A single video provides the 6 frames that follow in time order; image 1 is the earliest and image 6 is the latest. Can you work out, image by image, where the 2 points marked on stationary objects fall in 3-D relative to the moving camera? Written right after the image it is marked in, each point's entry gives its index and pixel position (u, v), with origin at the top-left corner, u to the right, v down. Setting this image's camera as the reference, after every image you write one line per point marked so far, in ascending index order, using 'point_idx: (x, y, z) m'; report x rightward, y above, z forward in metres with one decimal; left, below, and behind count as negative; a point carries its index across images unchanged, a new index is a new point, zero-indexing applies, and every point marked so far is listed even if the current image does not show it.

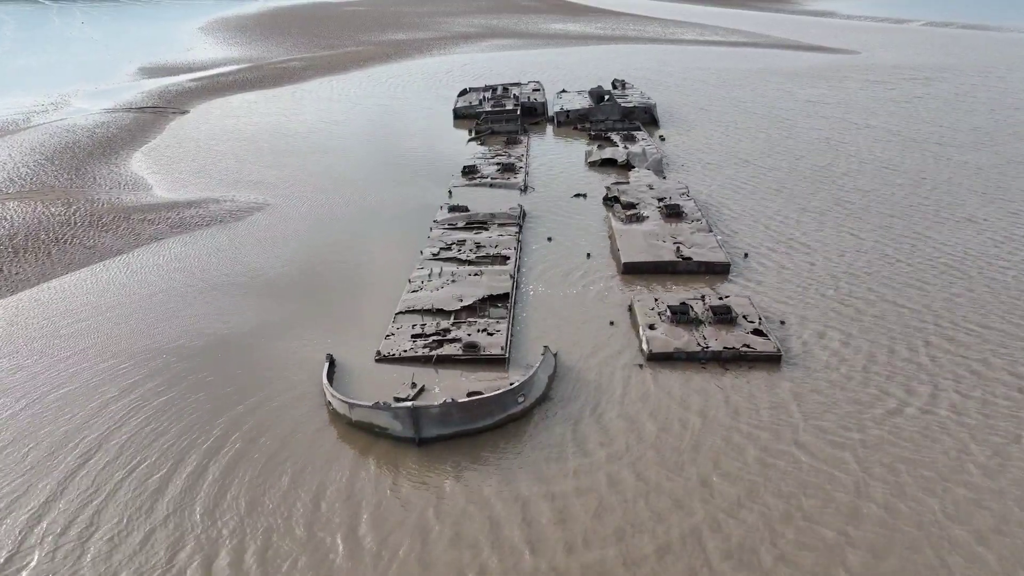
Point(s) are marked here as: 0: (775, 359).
0: (+6.0, -1.7, +14.3) m
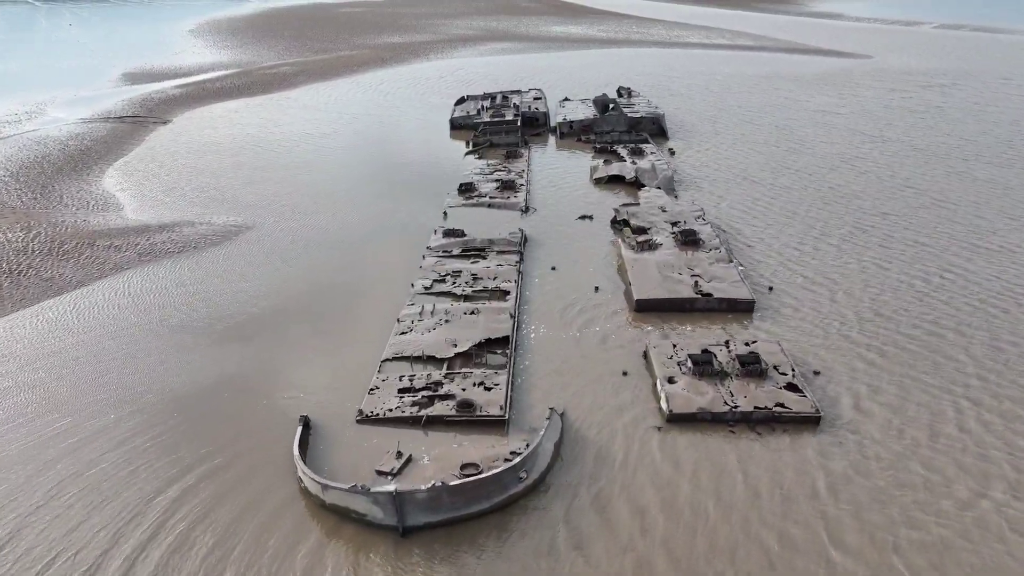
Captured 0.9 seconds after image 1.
0: (+6.0, -2.7, +12.5) m
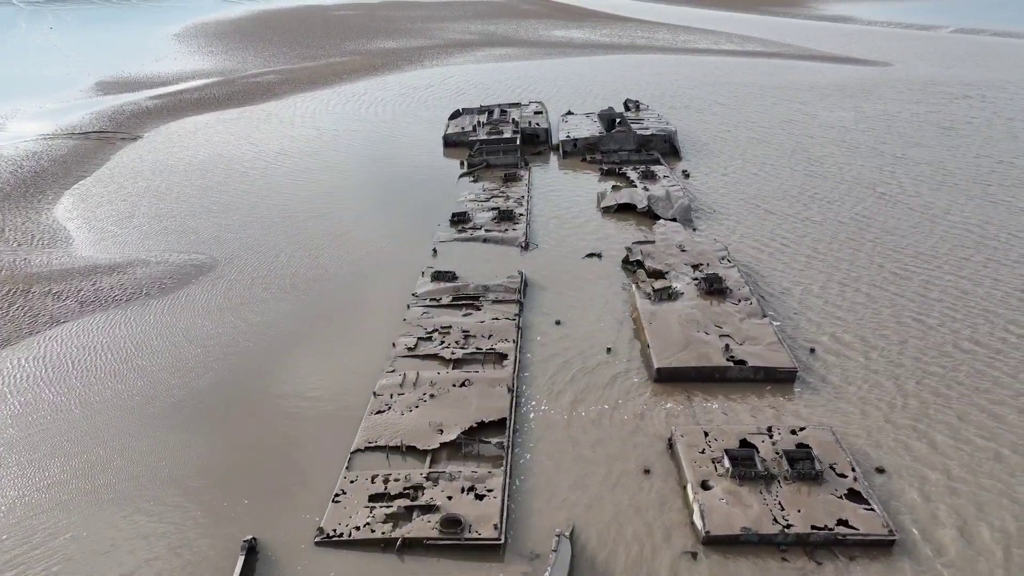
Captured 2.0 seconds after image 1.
0: (+6.0, -4.1, +10.0) m
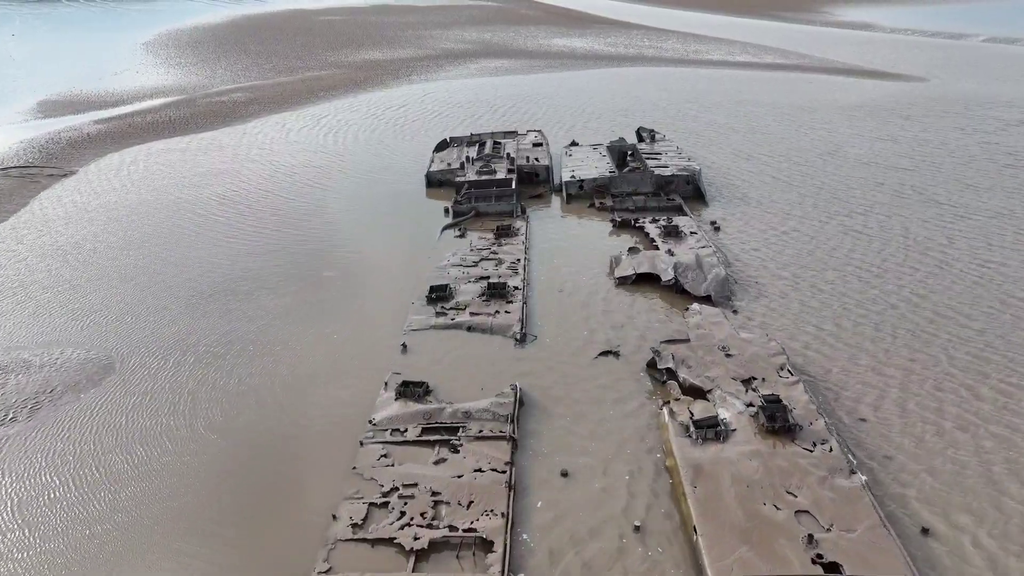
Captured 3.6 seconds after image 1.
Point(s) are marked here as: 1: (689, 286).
0: (+5.8, -6.7, +5.7) m
1: (+4.9, 0.0, +17.2) m
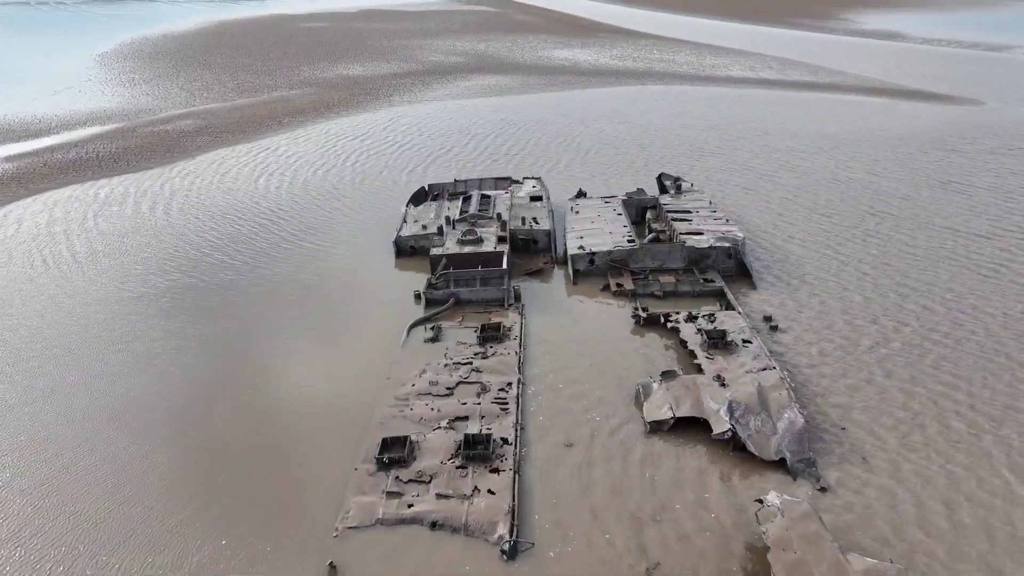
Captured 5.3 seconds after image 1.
0: (+5.6, -9.8, +0.4) m
1: (+4.7, -3.0, +11.9) m
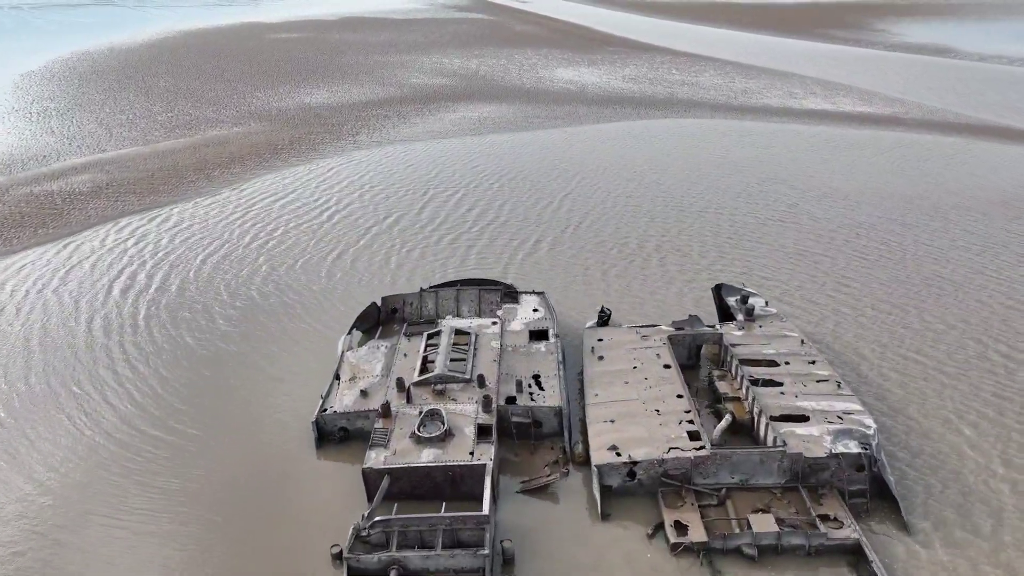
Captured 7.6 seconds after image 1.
0: (+5.4, -13.9, -6.8) m
1: (+4.4, -7.2, +4.7) m
